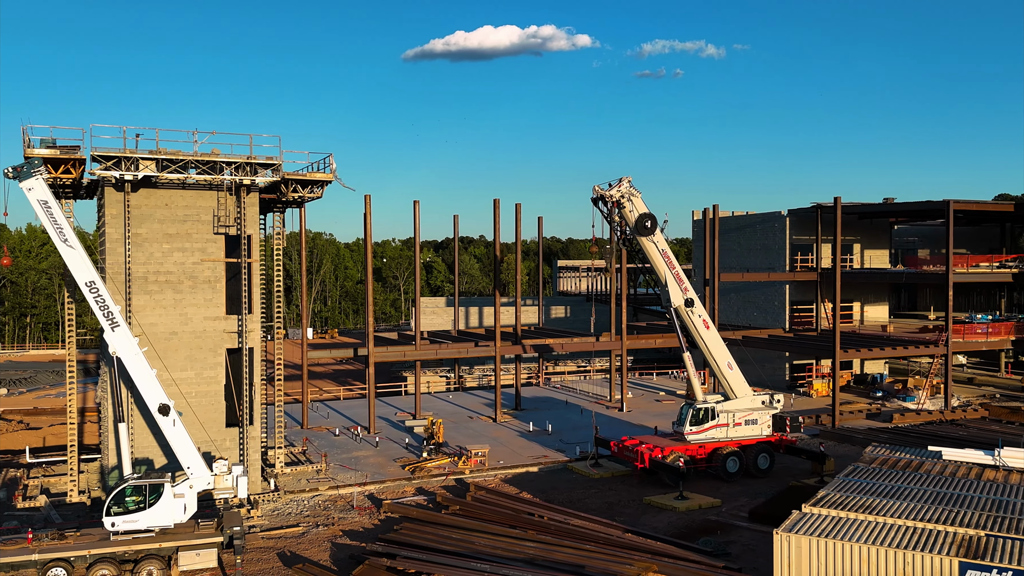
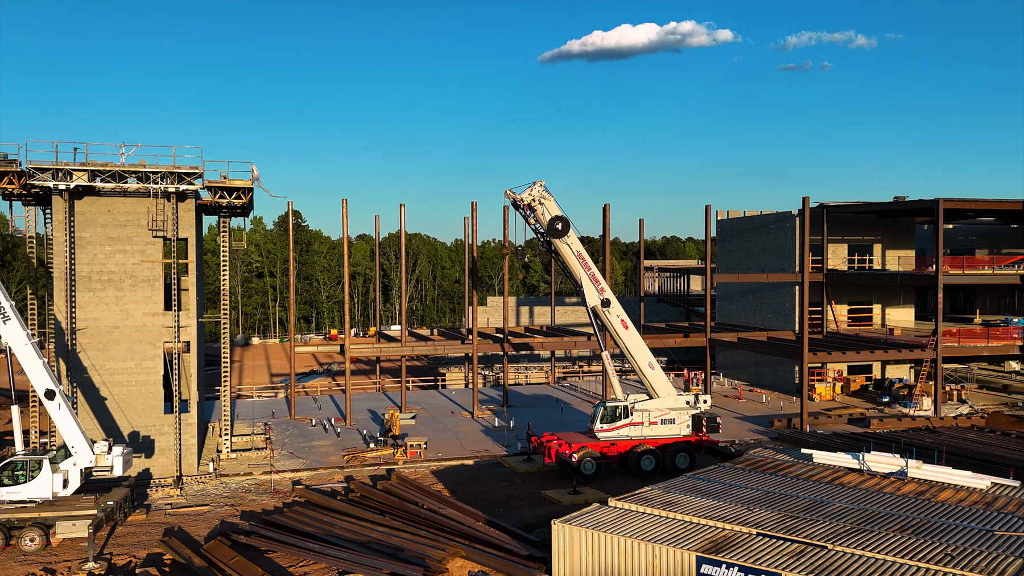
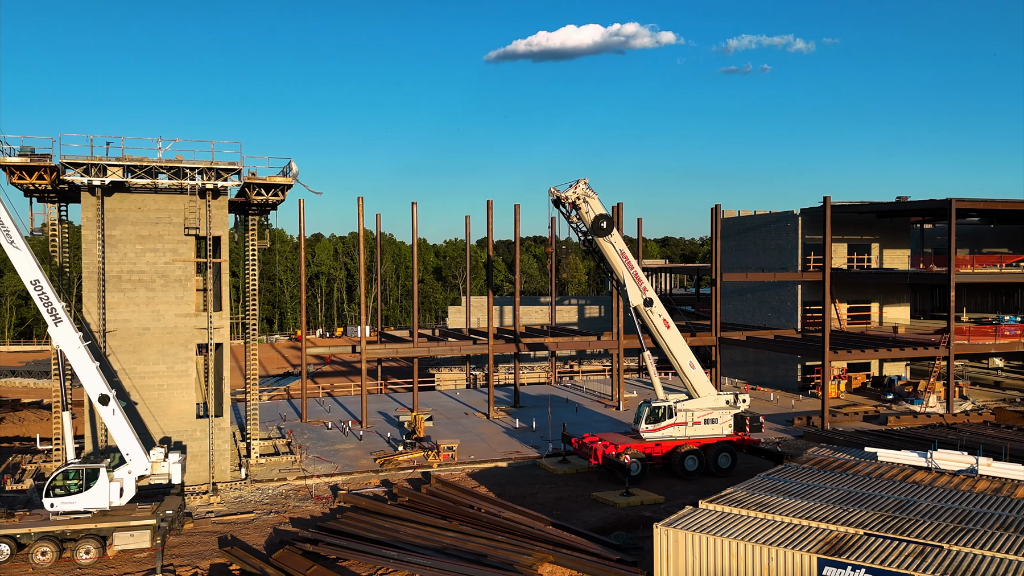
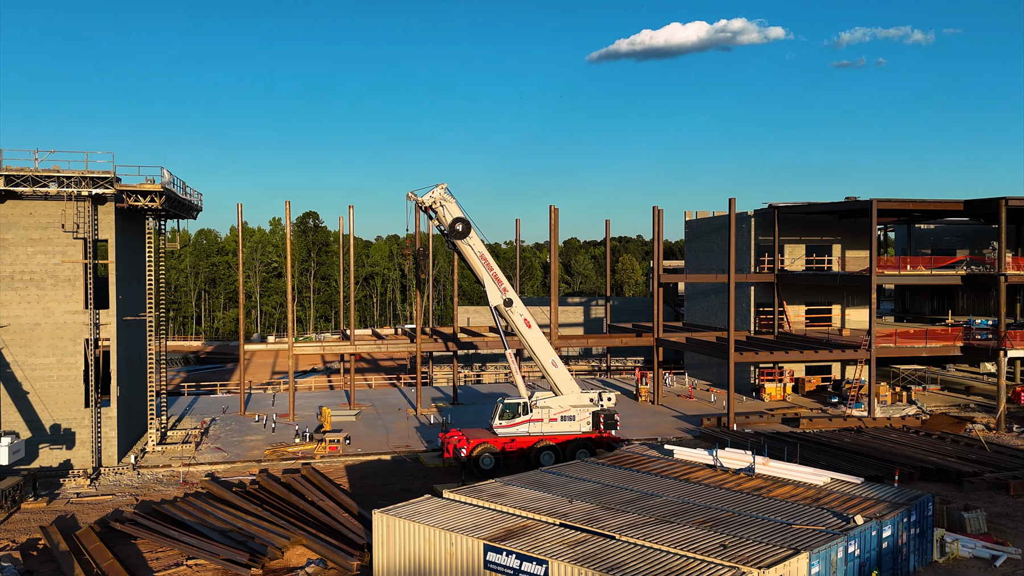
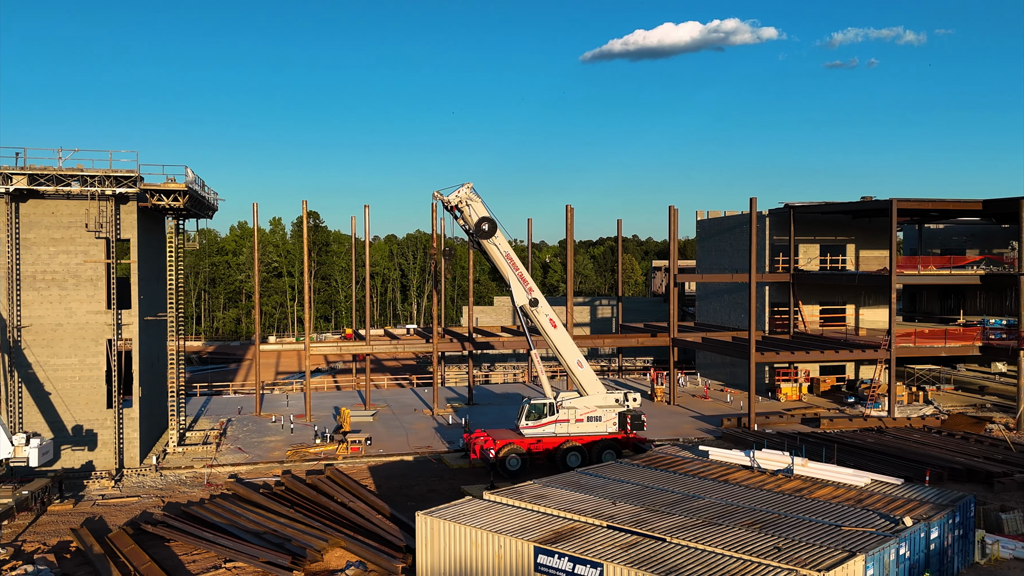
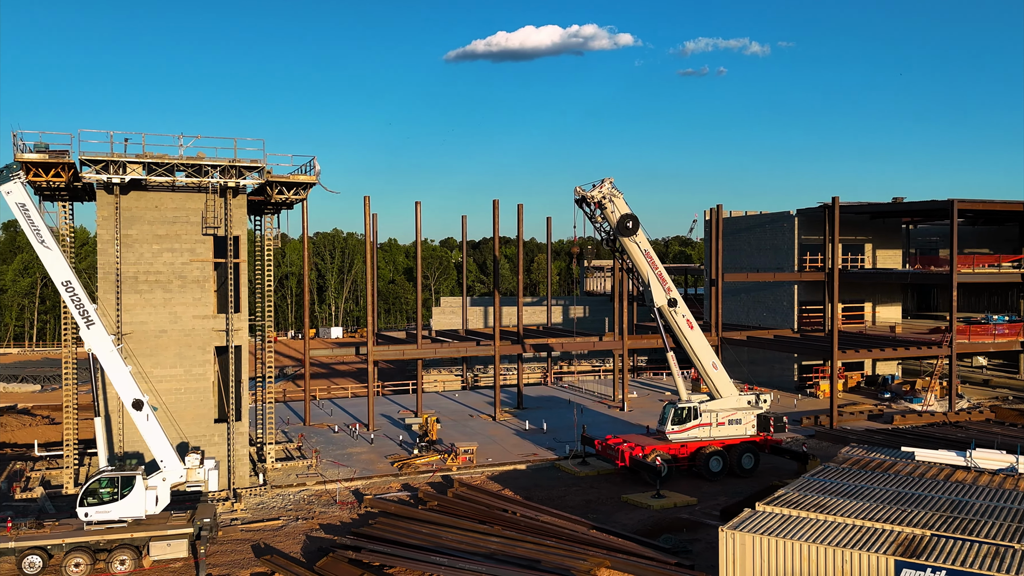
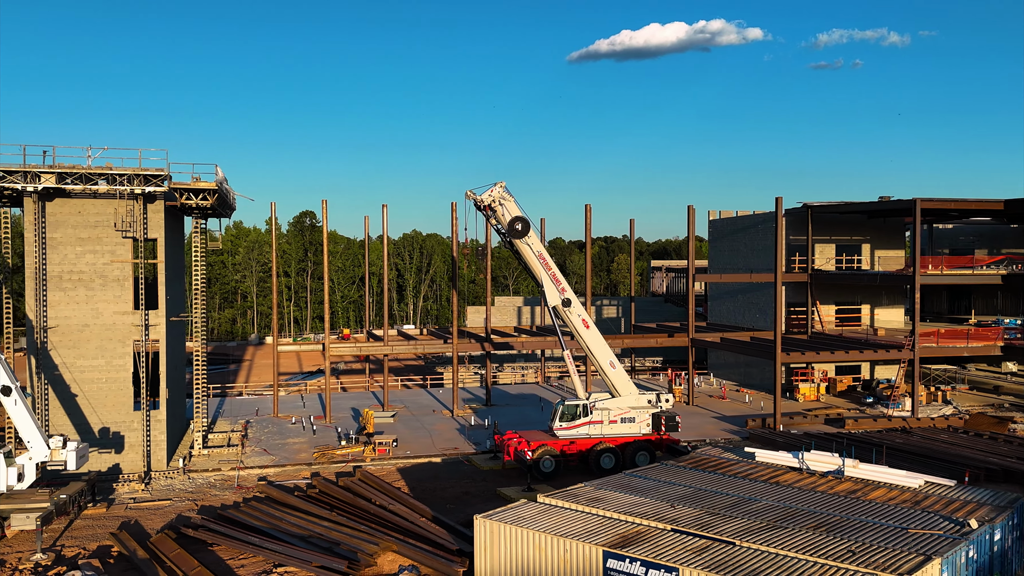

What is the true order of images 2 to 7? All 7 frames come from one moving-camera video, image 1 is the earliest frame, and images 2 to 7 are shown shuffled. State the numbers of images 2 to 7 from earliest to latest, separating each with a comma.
6, 3, 2, 7, 5, 4
